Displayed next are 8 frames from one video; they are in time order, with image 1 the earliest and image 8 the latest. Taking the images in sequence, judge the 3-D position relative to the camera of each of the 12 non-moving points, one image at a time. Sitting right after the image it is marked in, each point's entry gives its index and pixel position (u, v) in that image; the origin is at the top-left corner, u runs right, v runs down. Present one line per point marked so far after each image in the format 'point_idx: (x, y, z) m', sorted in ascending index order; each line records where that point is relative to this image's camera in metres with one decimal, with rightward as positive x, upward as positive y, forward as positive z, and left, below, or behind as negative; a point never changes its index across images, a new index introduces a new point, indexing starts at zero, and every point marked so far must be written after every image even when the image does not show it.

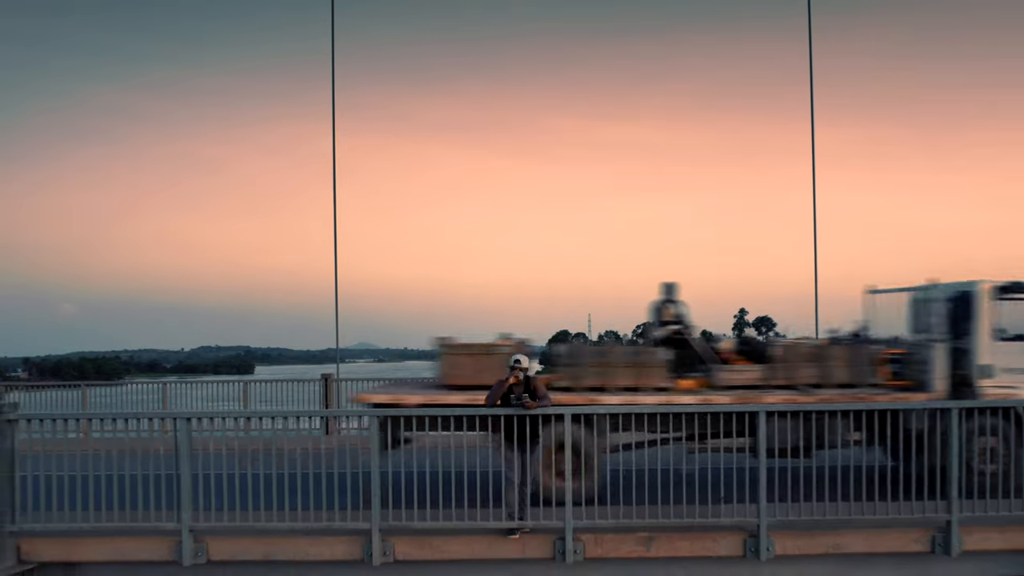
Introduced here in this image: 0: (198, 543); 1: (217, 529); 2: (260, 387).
0: (-2.8, -2.3, +7.7) m
1: (-2.6, -2.1, +7.8) m
2: (-5.3, -2.0, +18.3) m
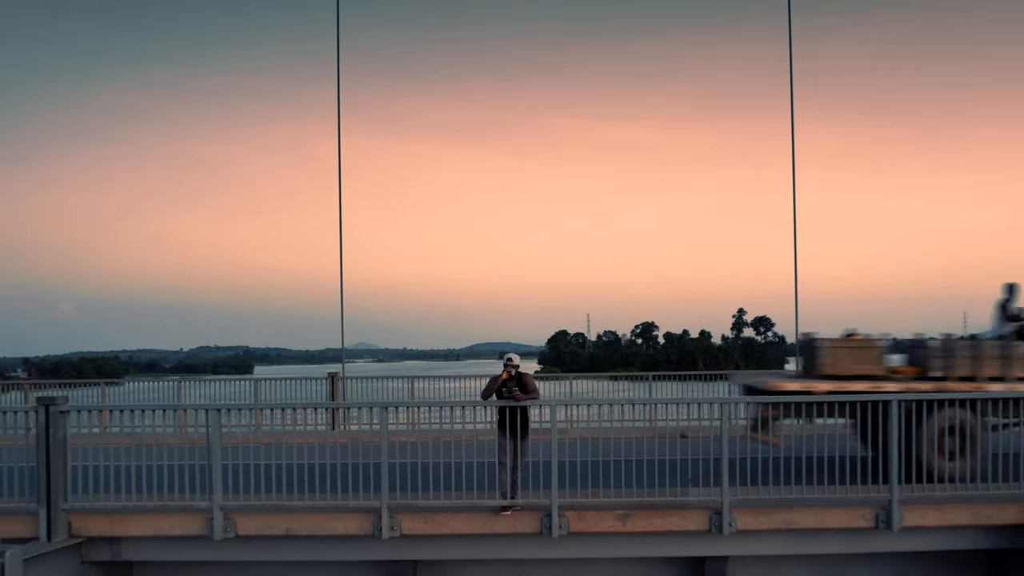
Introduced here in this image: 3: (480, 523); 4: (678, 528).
0: (-2.9, -2.3, +8.7) m
1: (-2.7, -2.2, +8.8) m
2: (-5.4, -2.1, +19.3) m
3: (-0.3, -2.3, +8.7) m
4: (+1.7, -2.4, +8.6) m
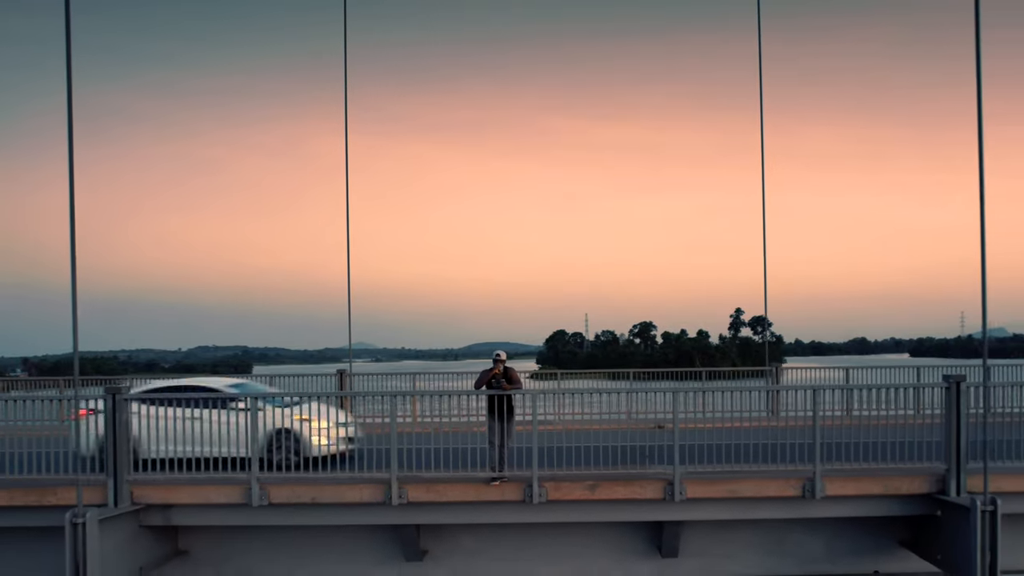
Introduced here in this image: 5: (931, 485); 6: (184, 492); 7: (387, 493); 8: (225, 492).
0: (-3.0, -2.4, +10.4) m
1: (-2.8, -2.3, +10.5) m
2: (-5.5, -2.2, +21.0) m
3: (-0.5, -2.4, +10.4) m
4: (+1.5, -2.5, +10.3) m
5: (+5.1, -2.4, +10.6) m
6: (-4.0, -2.5, +10.5) m
7: (-1.5, -2.4, +10.4) m
8: (-3.5, -2.5, +10.5) m
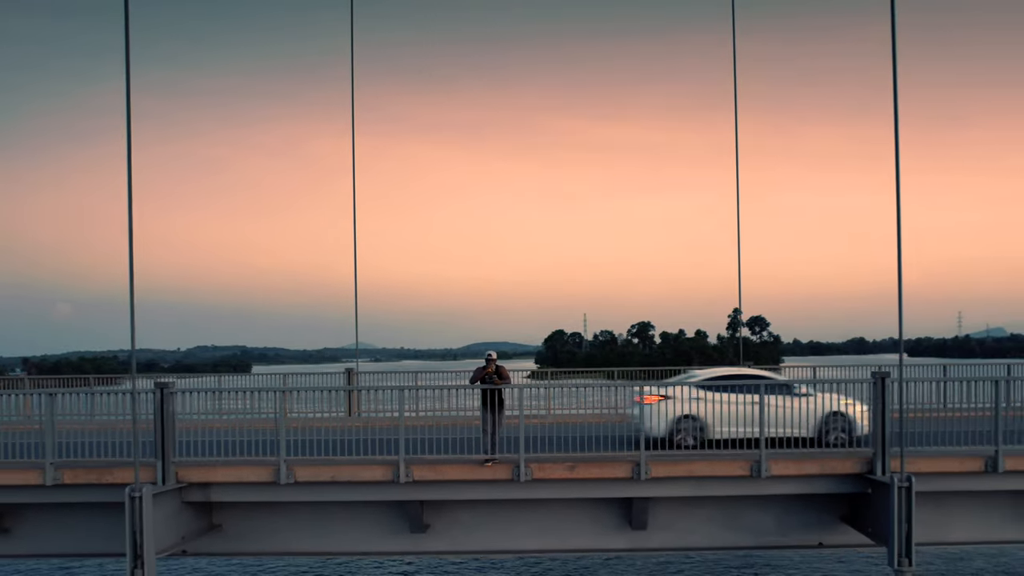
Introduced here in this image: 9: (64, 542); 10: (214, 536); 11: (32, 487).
0: (-3.1, -2.6, +12.2) m
1: (-3.0, -2.4, +12.3) m
2: (-5.7, -2.3, +22.7) m
3: (-0.6, -2.6, +12.1) m
4: (+1.4, -2.6, +12.1) m
5: (+4.9, -2.5, +12.3) m
6: (-4.2, -2.6, +12.2) m
7: (-1.6, -2.6, +12.1) m
8: (-3.6, -2.6, +12.2) m
9: (-6.6, -3.8, +12.7) m
10: (-4.5, -3.7, +12.9) m
11: (-6.8, -2.8, +12.2) m
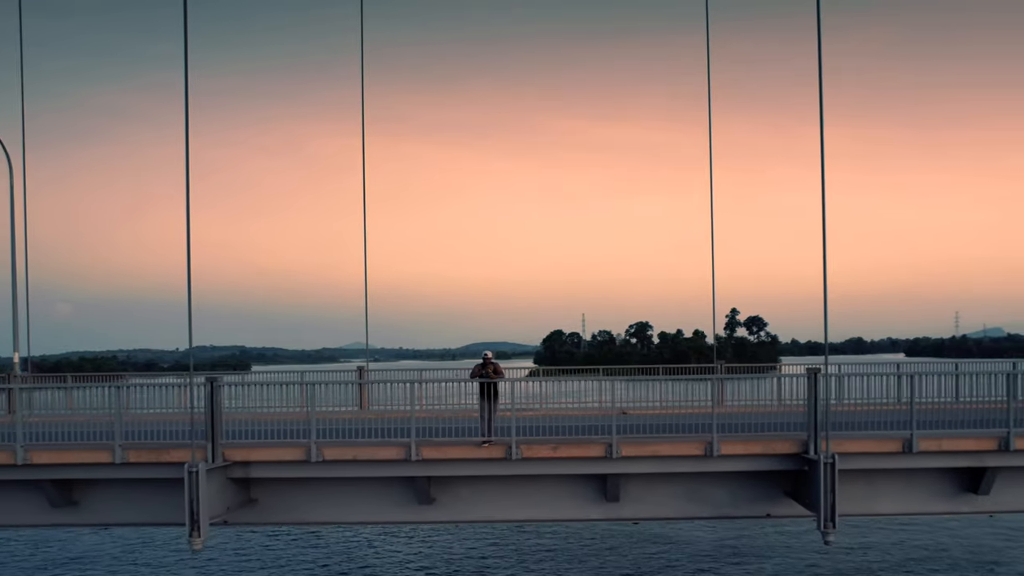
0: (-3.3, -2.7, +14.5) m
1: (-3.1, -2.6, +14.6) m
2: (-5.8, -2.5, +25.0) m
3: (-0.7, -2.7, +14.4) m
4: (+1.3, -2.8, +14.4) m
5: (+4.8, -2.7, +14.6) m
6: (-4.3, -2.8, +14.5) m
7: (-1.7, -2.7, +14.4) m
8: (-3.7, -2.8, +14.5) m
9: (-6.7, -3.9, +15.1) m
10: (-4.6, -3.9, +15.3) m
11: (-6.9, -3.0, +14.5) m
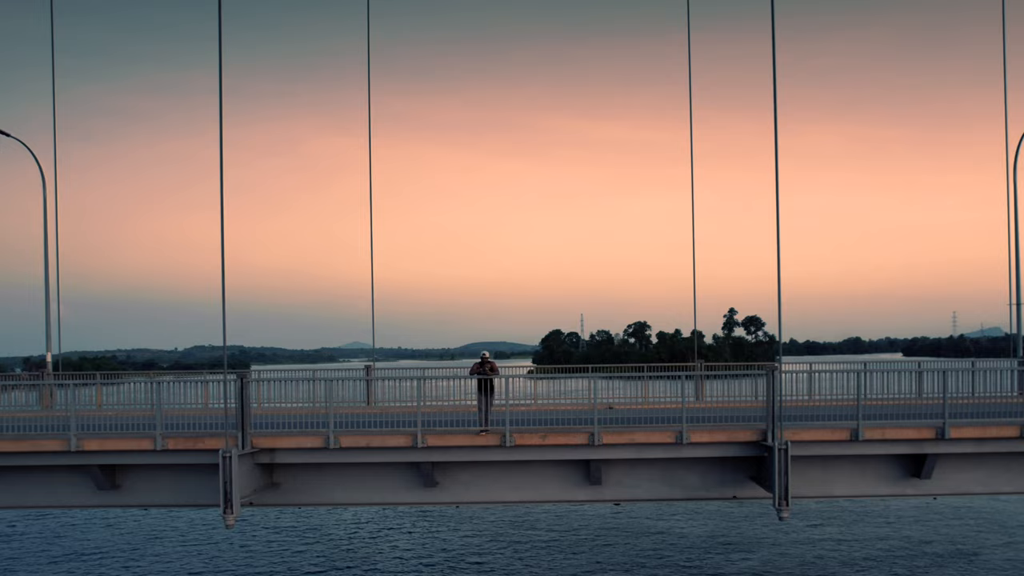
0: (-3.4, -2.9, +16.4) m
1: (-3.2, -2.7, +16.5) m
2: (-5.9, -2.6, +27.0) m
3: (-0.8, -2.9, +16.4) m
4: (+1.2, -2.9, +16.3) m
5: (+4.7, -2.8, +16.5) m
6: (-4.4, -2.9, +16.5) m
7: (-1.9, -2.9, +16.3) m
8: (-3.8, -2.9, +16.5) m
9: (-6.8, -4.1, +17.0) m
10: (-4.7, -4.0, +17.2) m
11: (-7.0, -3.1, +16.5) m
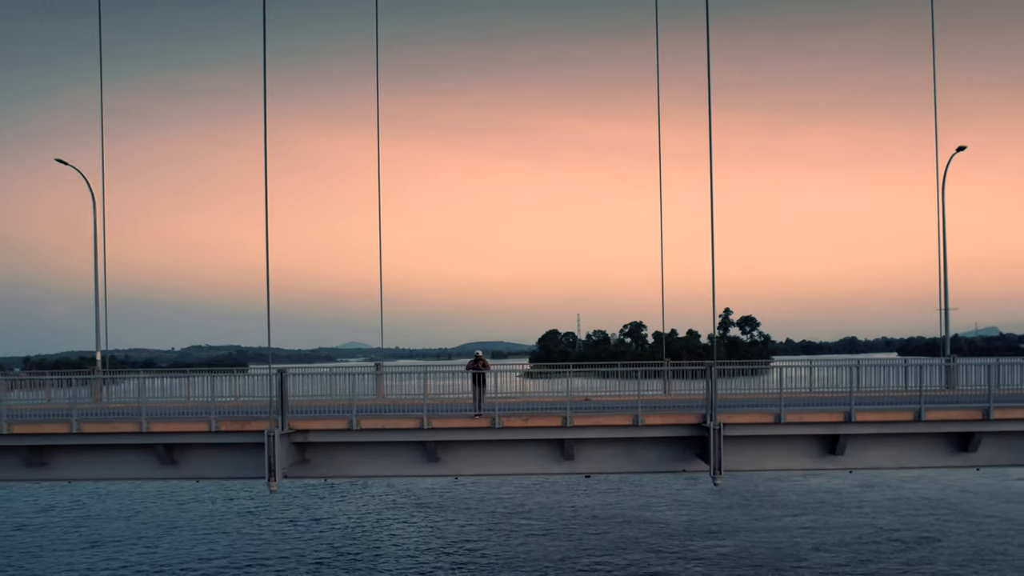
0: (-3.6, -3.1, +20.2) m
1: (-3.5, -3.0, +20.3) m
2: (-6.2, -2.9, +30.7) m
3: (-1.1, -3.1, +20.2) m
4: (+0.9, -3.2, +20.1) m
5: (+4.4, -3.1, +20.3) m
6: (-4.7, -3.2, +20.3) m
7: (-2.1, -3.2, +20.1) m
8: (-4.1, -3.2, +20.2) m
9: (-7.1, -4.3, +20.8) m
10: (-5.0, -4.3, +21.0) m
11: (-7.3, -3.4, +20.3) m
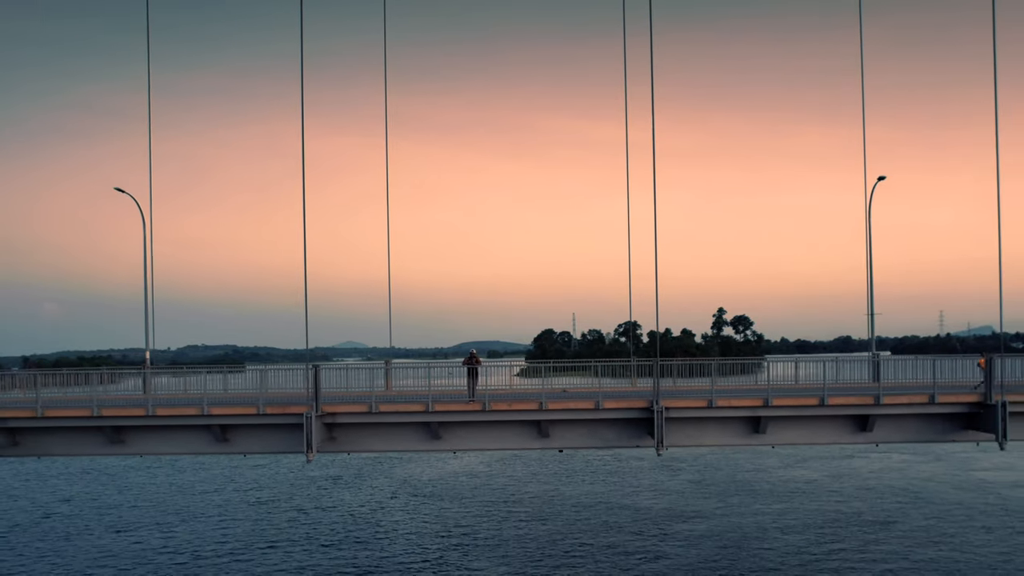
0: (-4.0, -3.5, +25.3) m
1: (-3.9, -3.4, +25.4) m
2: (-6.6, -3.2, +35.9) m
3: (-1.5, -3.5, +25.3) m
4: (+0.5, -3.5, +25.3) m
5: (+4.0, -3.4, +25.5) m
6: (-5.1, -3.5, +25.4) m
7: (-2.5, -3.5, +25.3) m
8: (-4.5, -3.5, +25.4) m
9: (-7.5, -4.7, +25.9) m
10: (-5.4, -4.7, +26.1) m
11: (-7.7, -3.8, +25.4) m
